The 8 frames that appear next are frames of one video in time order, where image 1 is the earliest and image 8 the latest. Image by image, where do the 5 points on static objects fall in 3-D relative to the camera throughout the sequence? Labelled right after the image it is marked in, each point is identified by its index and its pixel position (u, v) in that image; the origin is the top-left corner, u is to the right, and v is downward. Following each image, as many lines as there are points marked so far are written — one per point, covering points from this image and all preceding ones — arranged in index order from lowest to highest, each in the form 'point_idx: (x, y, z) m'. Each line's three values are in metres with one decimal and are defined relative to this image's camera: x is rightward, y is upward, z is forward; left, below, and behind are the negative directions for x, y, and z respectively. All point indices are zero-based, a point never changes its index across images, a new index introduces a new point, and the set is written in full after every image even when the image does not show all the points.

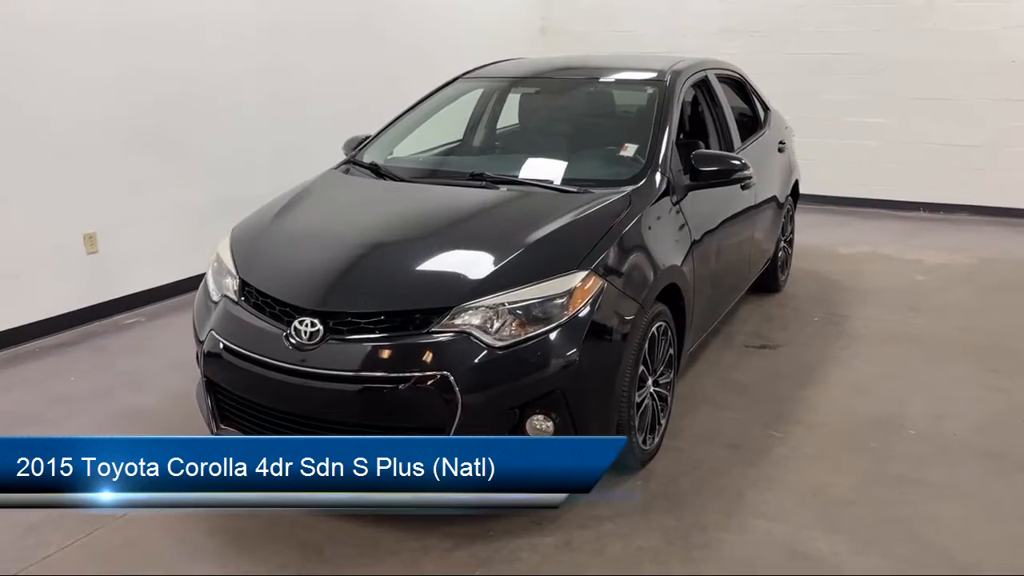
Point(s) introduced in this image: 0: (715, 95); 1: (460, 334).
0: (+0.9, +0.9, +3.7) m
1: (-0.1, -0.1, +2.1) m
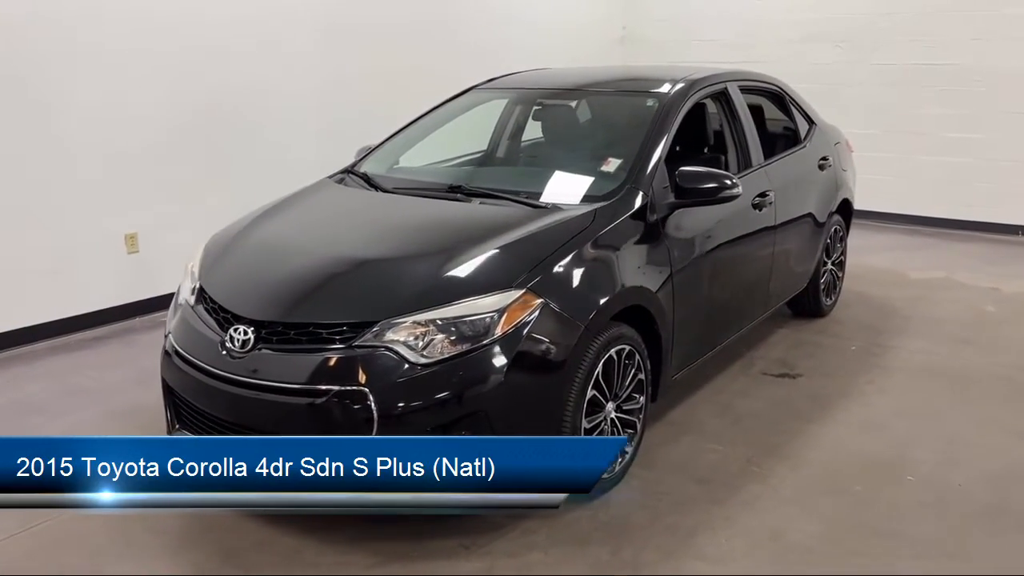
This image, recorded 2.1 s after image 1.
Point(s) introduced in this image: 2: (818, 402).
0: (+1.0, +0.8, +3.5) m
1: (-0.3, -0.2, +2.1) m
2: (+1.2, -0.5, +3.3) m
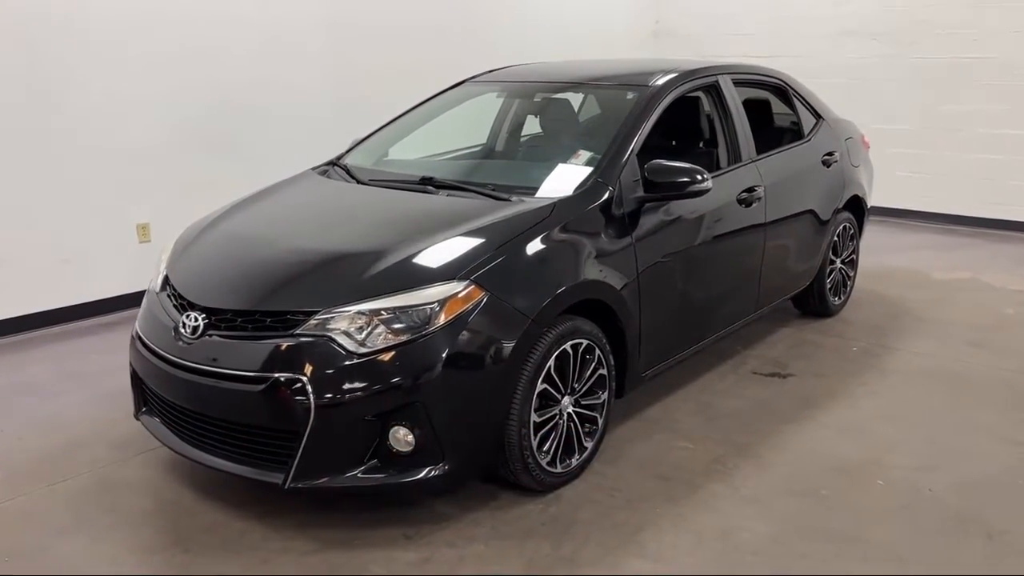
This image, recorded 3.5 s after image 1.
0: (+0.9, +0.8, +3.5) m
1: (-0.5, -0.1, +2.1) m
2: (+1.1, -0.4, +3.2) m
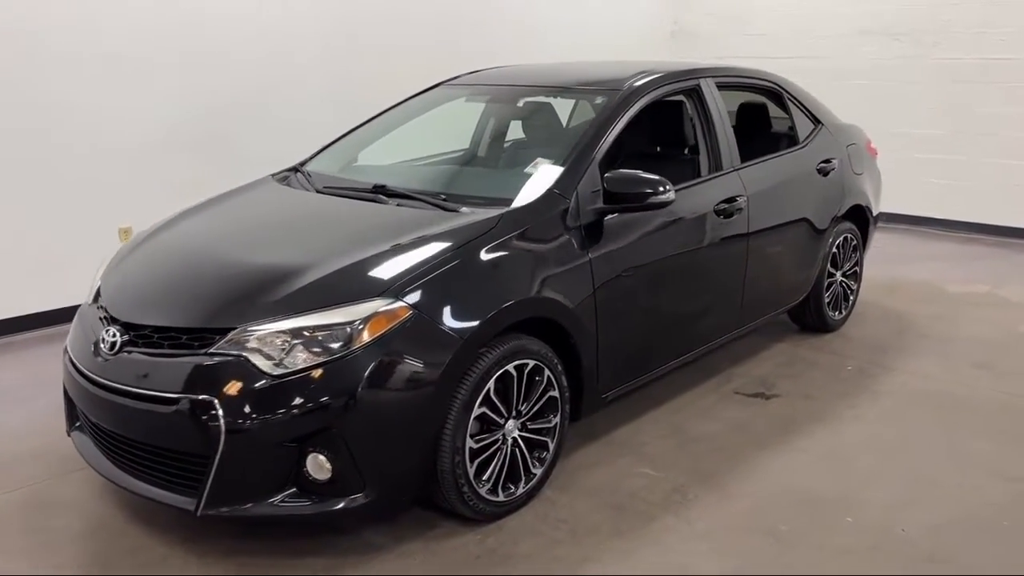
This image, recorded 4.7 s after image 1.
0: (+0.8, +0.7, +3.3) m
1: (-0.7, -0.2, +2.0) m
2: (+1.0, -0.5, +3.0) m
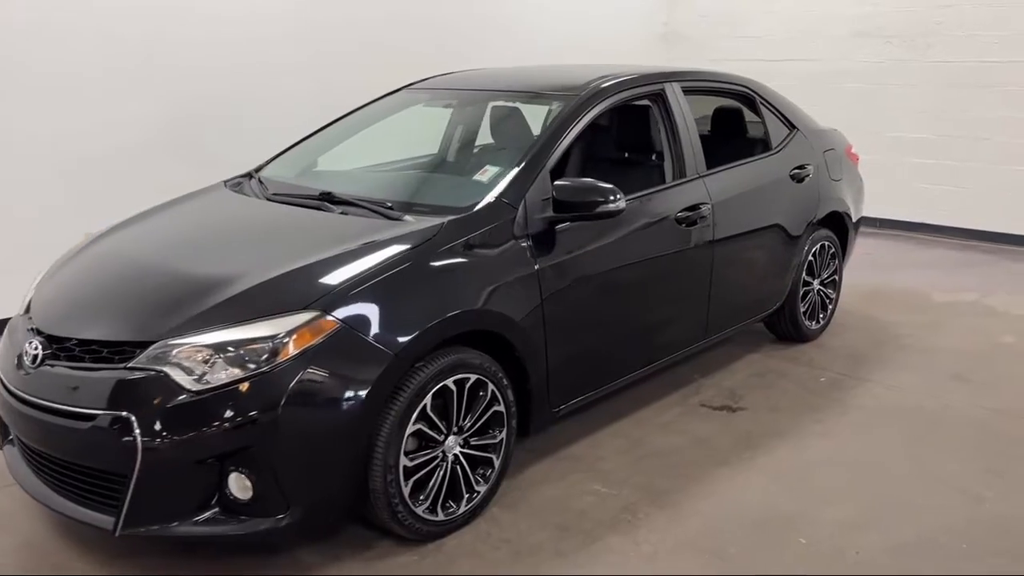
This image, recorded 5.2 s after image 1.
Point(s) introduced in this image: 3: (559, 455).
0: (+0.7, +0.7, +3.2) m
1: (-0.8, -0.2, +2.0) m
2: (+0.8, -0.5, +2.9) m
3: (+0.2, -0.6, +2.8) m
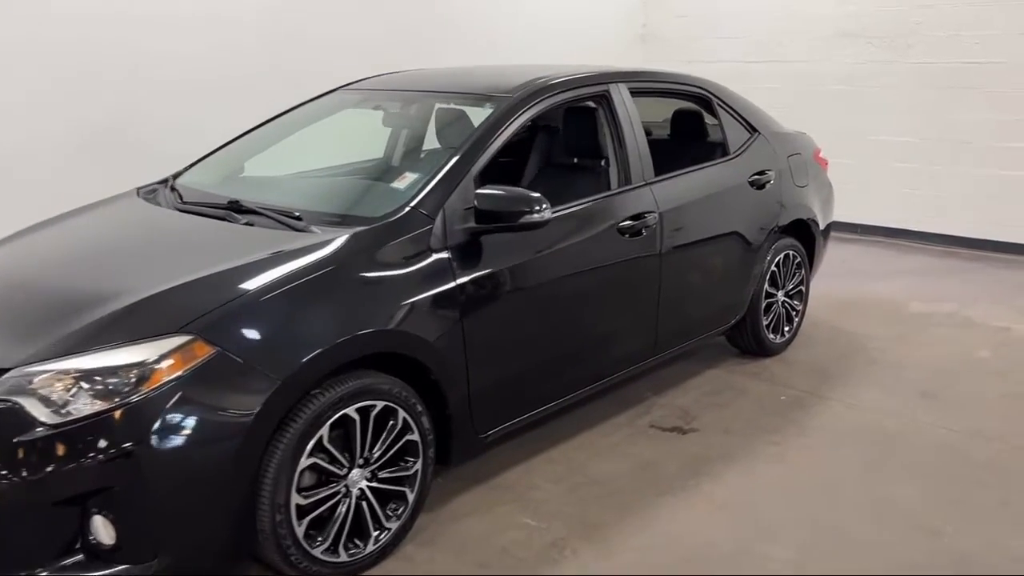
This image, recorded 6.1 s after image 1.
0: (+0.4, +0.6, +3.0) m
1: (-1.1, -0.3, +1.8) m
2: (+0.6, -0.6, +2.7) m
3: (-0.1, -0.6, +2.6) m
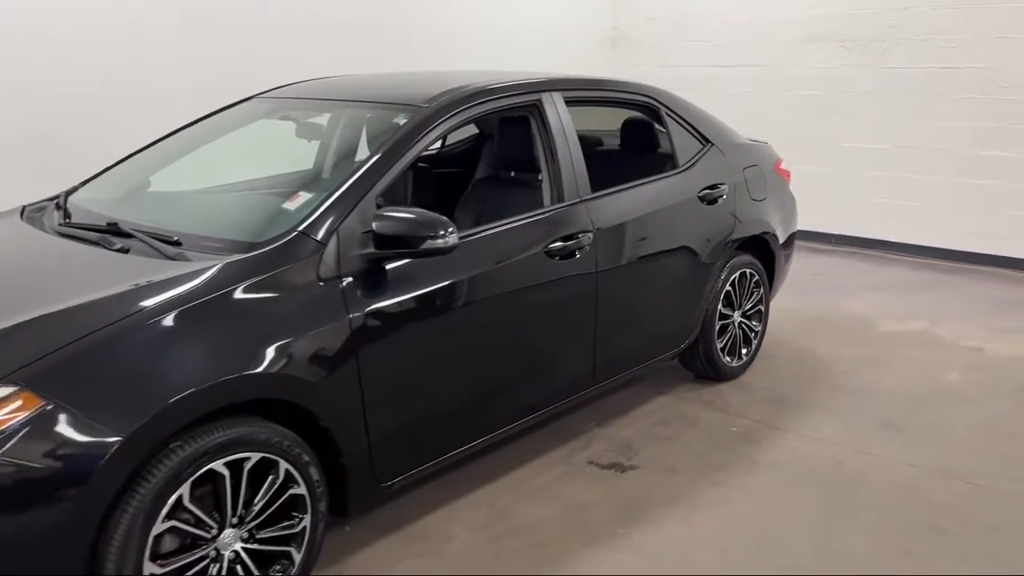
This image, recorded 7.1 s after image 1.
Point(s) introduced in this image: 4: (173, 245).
0: (+0.2, +0.6, +2.8) m
1: (-1.3, -0.3, +1.5) m
2: (+0.4, -0.7, +2.5) m
3: (-0.3, -0.7, +2.4) m
4: (-0.9, +0.1, +2.1) m
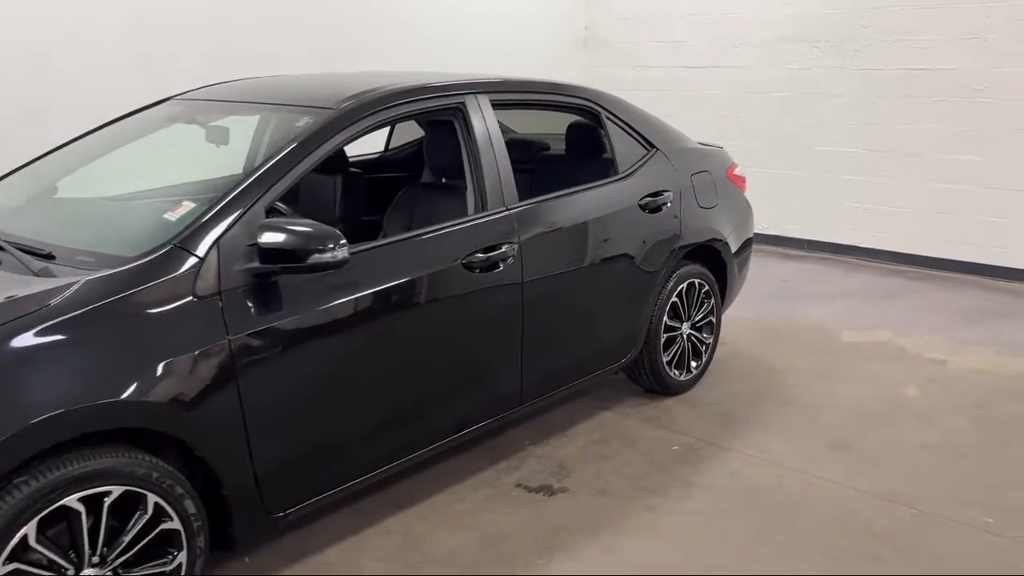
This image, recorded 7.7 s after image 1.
0: (-0.1, +0.5, +2.6) m
1: (-1.6, -0.4, +1.4) m
2: (+0.1, -0.7, +2.3) m
3: (-0.6, -0.8, +2.2) m
4: (-1.1, +0.1, +2.0) m
